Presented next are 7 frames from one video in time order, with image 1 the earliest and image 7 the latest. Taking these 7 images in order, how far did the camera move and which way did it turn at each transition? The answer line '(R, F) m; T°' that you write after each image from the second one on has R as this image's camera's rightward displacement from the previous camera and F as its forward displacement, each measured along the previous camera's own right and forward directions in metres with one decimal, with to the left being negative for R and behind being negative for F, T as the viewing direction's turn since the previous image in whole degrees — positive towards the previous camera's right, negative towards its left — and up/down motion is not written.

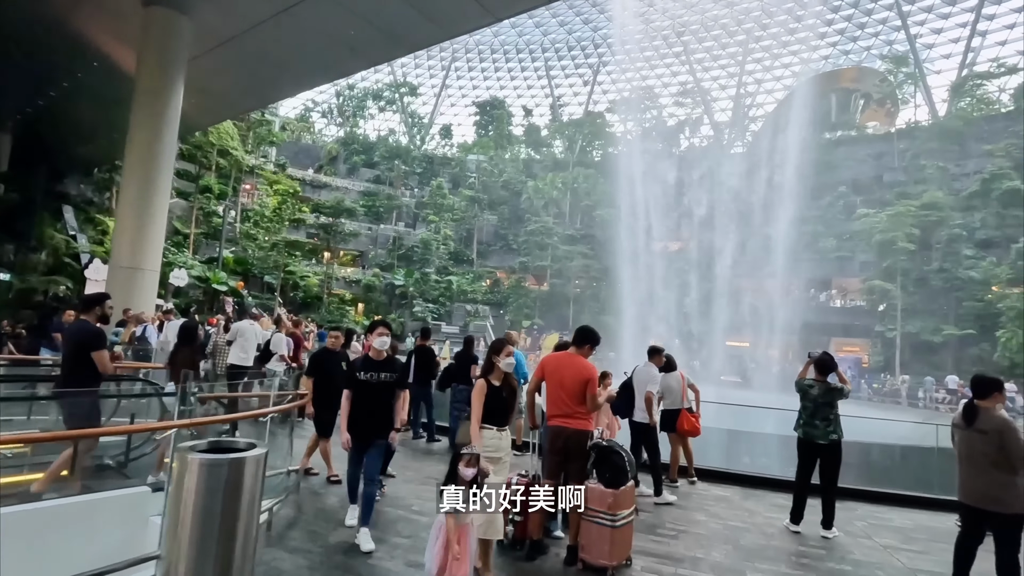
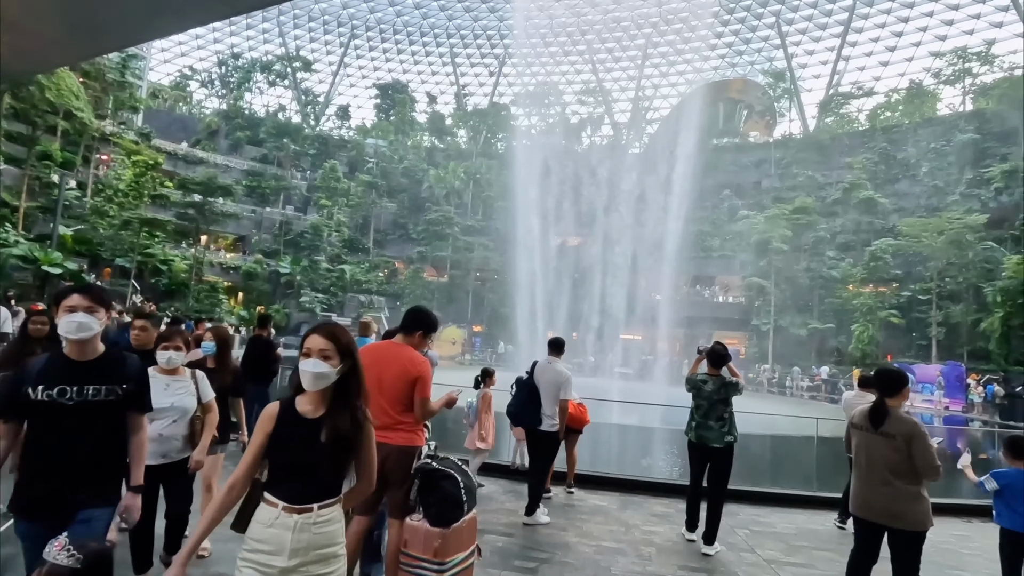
(+0.4, +0.8) m; +10°
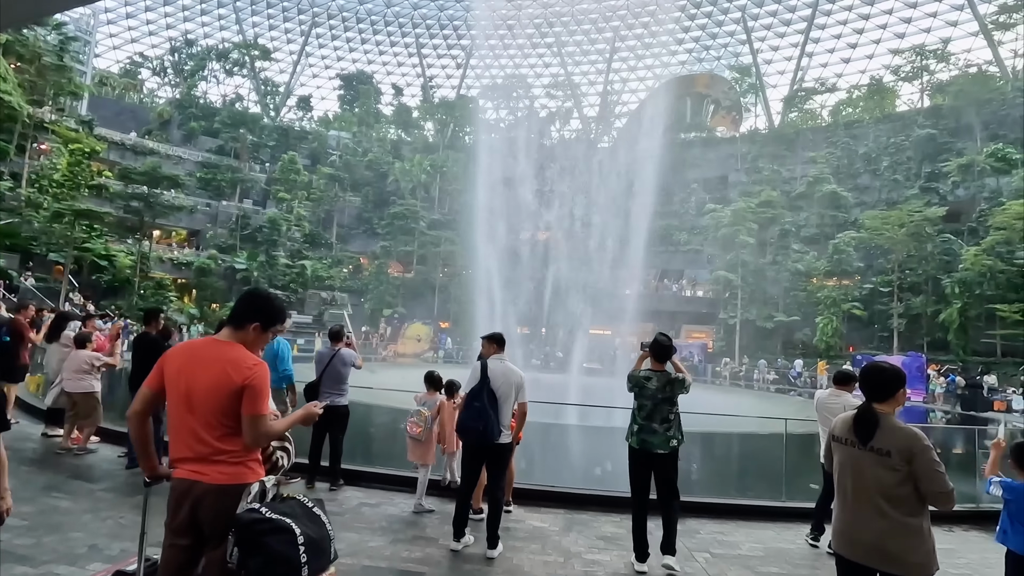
(+0.3, +0.6) m; +3°
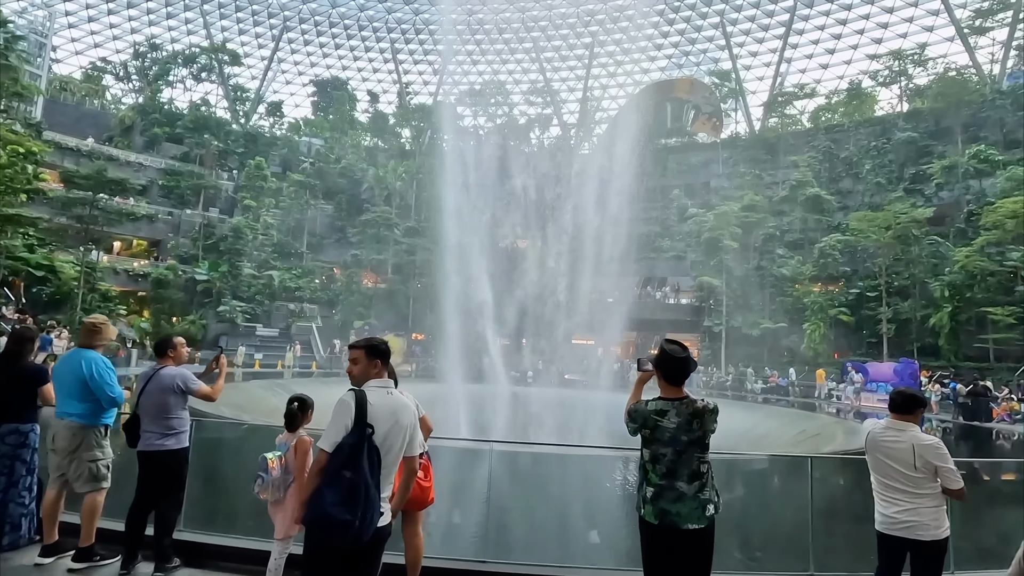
(+0.4, +1.2) m; +2°
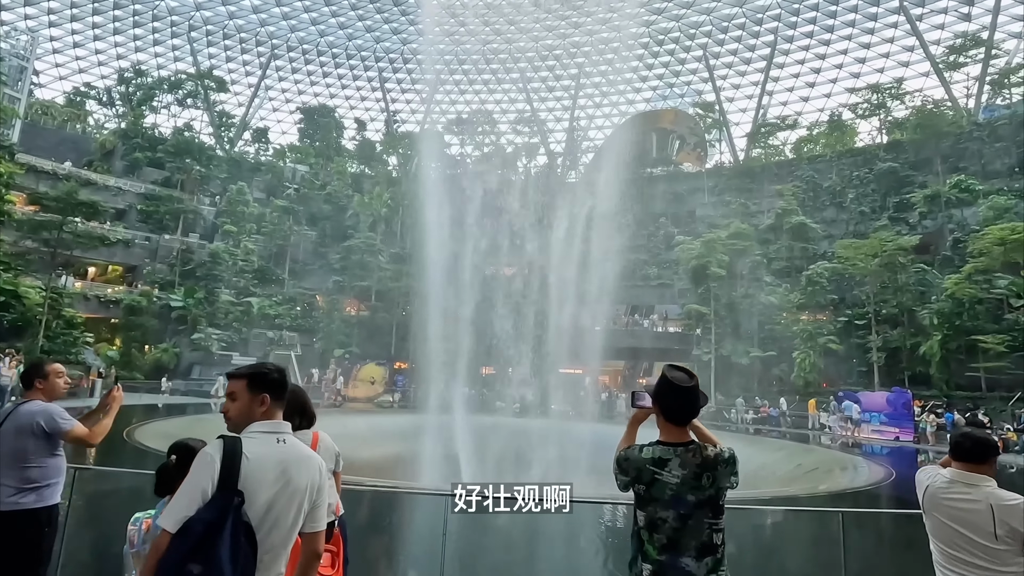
(+0.1, +0.5) m; +1°
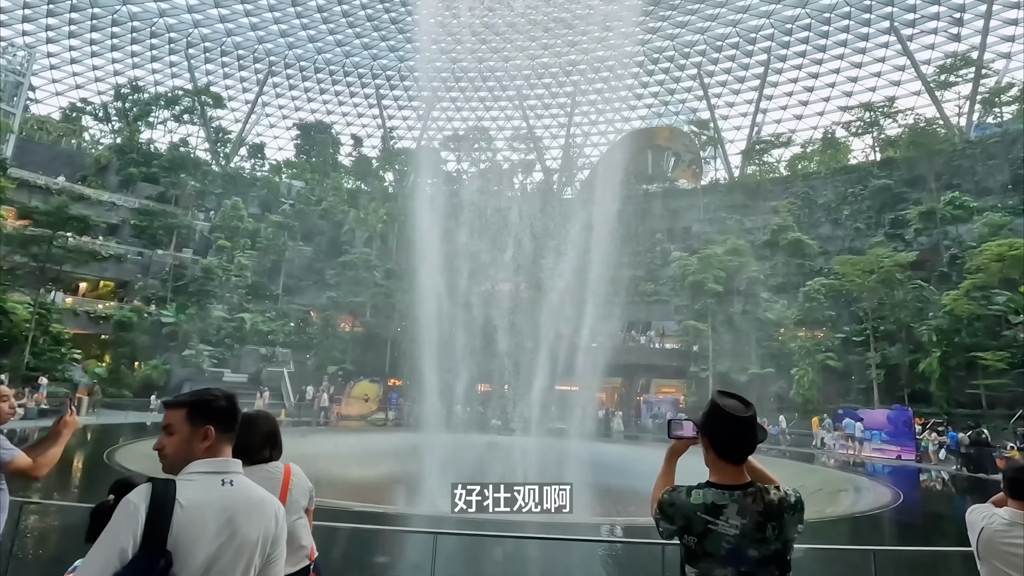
(0.0, +0.2) m; 0°
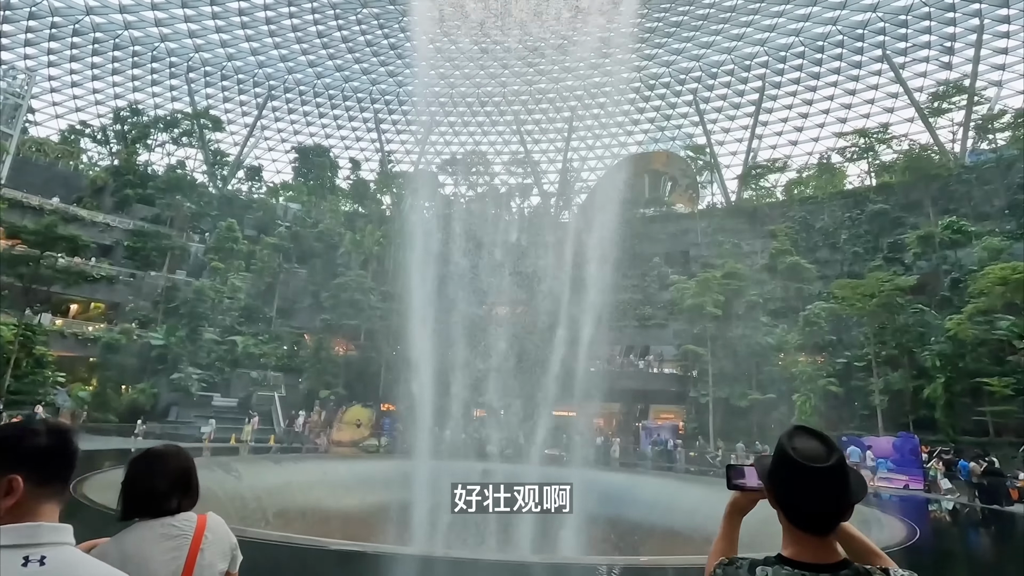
(+0.1, +0.3) m; 0°
